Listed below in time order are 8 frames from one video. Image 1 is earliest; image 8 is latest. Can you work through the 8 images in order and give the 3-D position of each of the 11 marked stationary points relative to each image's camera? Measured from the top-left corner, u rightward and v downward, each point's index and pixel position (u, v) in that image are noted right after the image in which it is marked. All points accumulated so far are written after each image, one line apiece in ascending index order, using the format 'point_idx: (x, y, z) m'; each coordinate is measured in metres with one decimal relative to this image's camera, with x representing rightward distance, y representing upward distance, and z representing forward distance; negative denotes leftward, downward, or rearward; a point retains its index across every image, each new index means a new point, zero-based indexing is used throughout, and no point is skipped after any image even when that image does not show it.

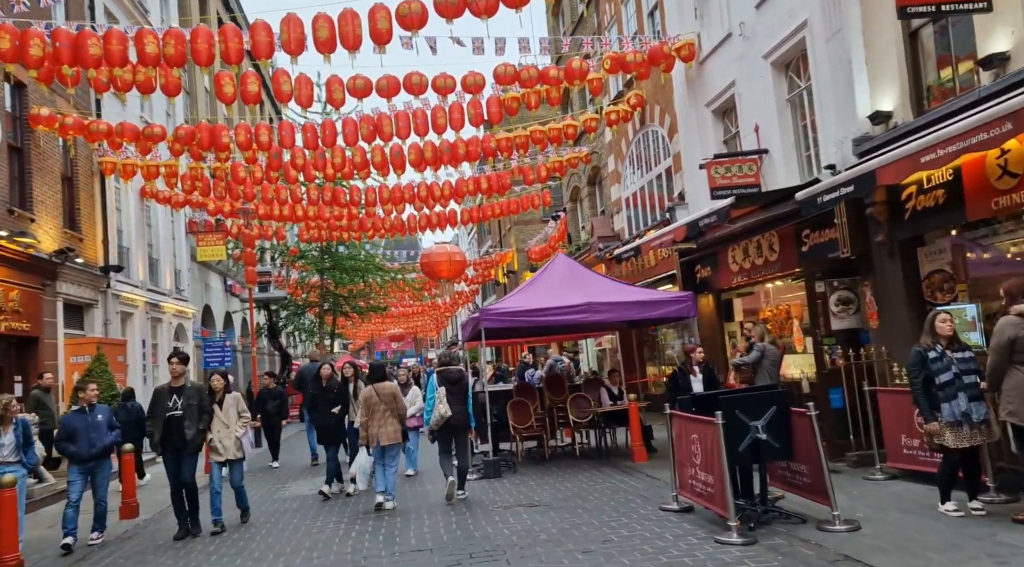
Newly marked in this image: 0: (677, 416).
0: (+1.4, -1.1, +7.6) m
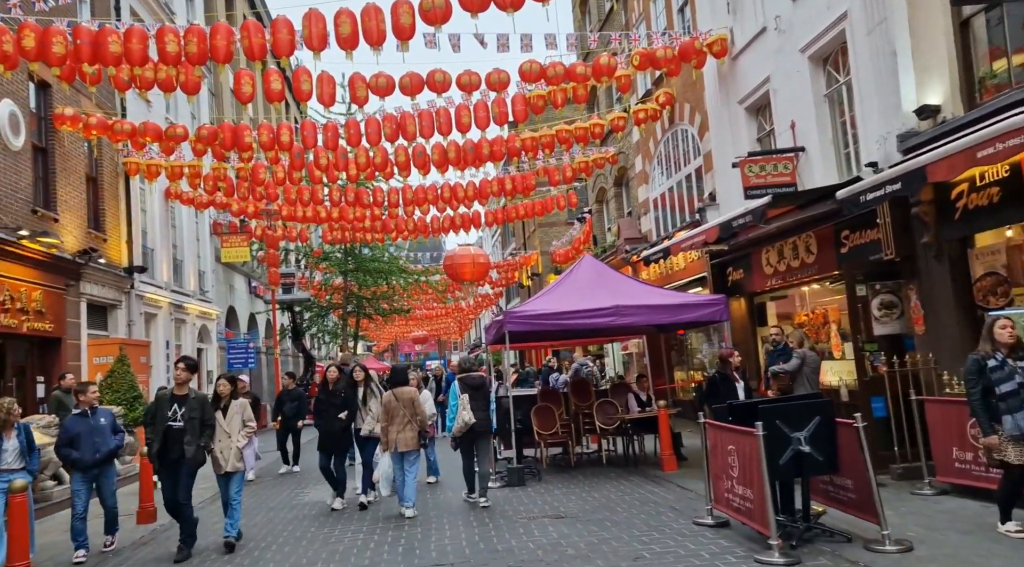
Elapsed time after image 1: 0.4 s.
0: (+1.6, -1.1, +7.1) m
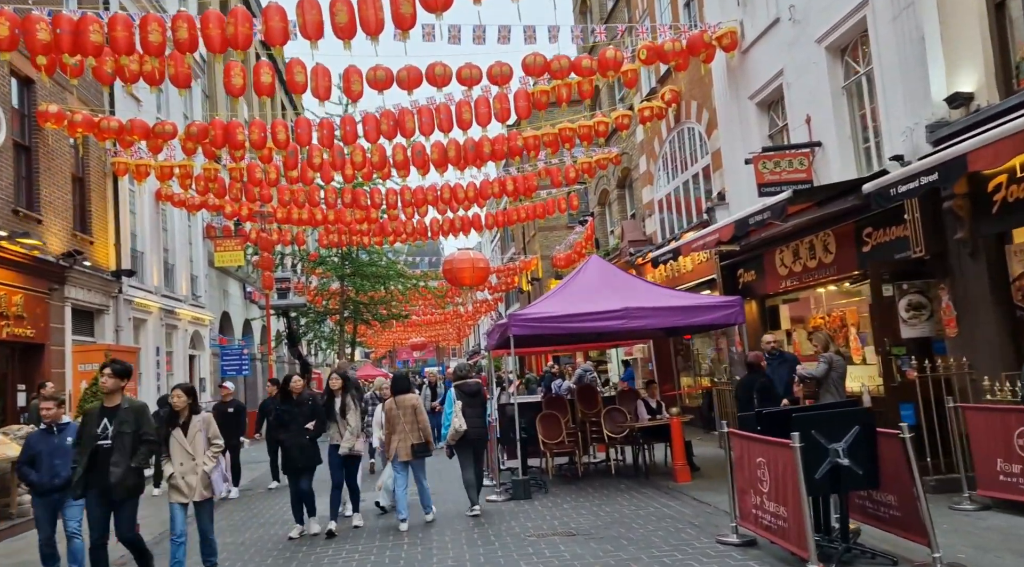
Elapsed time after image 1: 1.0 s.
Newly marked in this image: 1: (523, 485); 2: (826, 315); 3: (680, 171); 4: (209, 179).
0: (+1.7, -1.1, +6.6) m
1: (+0.1, -2.3, +10.3) m
2: (+4.1, -0.4, +11.9) m
3: (+3.3, +2.2, +17.7) m
4: (-5.7, +2.0, +17.2) m
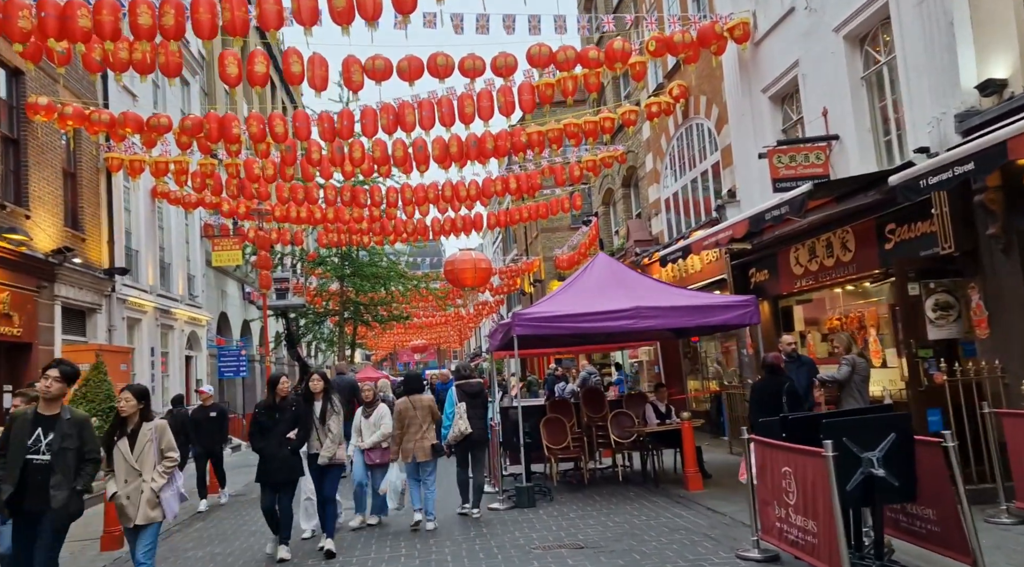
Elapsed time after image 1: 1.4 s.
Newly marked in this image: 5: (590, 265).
0: (+1.7, -1.1, +6.1) m
1: (+0.2, -2.3, +9.8) m
2: (+4.2, -0.4, +11.4) m
3: (+3.4, +2.2, +17.2) m
4: (-5.7, +2.0, +16.7) m
5: (+1.0, +0.2, +11.4) m
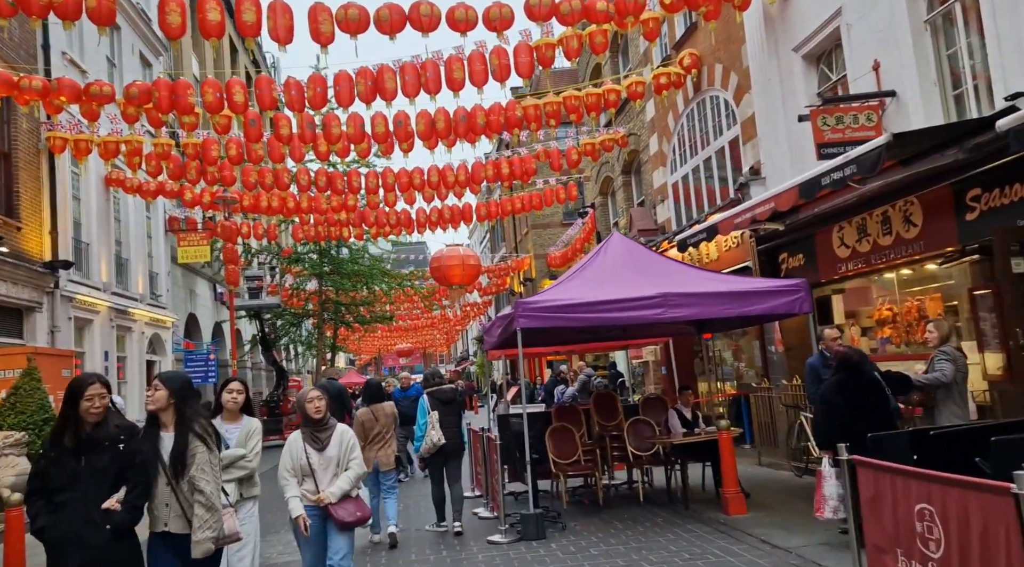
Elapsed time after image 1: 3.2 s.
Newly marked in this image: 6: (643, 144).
0: (+1.8, -0.9, +4.4) m
1: (+0.2, -2.1, +8.1) m
2: (+4.2, -0.2, +9.8) m
3: (+3.2, +2.4, +15.5) m
4: (-5.8, +2.1, +14.9) m
5: (+1.0, +0.4, +9.7) m
6: (+2.7, +2.9, +18.6) m
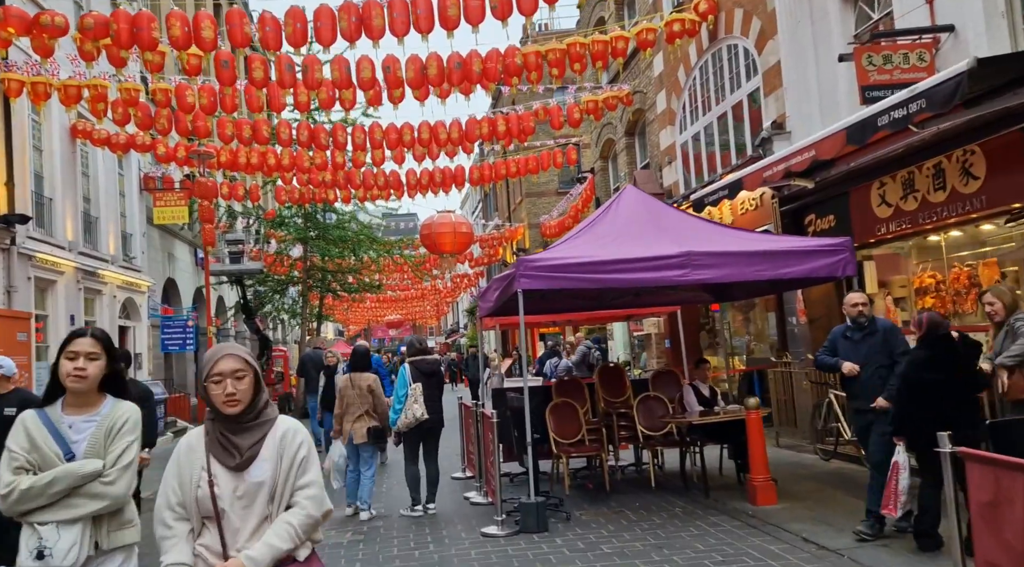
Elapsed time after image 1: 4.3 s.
0: (+1.8, -0.7, +3.3) m
1: (+0.2, -1.8, +7.0) m
2: (+4.2, +0.1, +8.7) m
3: (+3.2, +2.9, +14.4) m
4: (-5.8, +2.7, +13.6) m
5: (+1.0, +0.8, +8.5) m
6: (+2.7, +3.5, +17.4) m
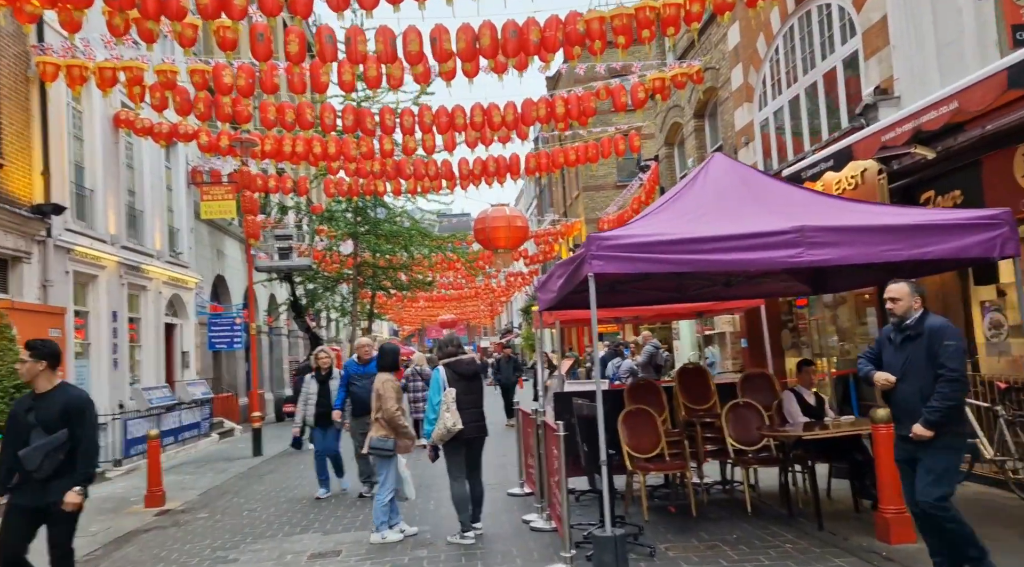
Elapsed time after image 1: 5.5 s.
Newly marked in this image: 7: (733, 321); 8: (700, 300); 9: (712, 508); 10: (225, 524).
0: (+2.0, -0.5, +1.9) m
1: (+0.6, -1.6, +5.7) m
2: (+4.7, +0.2, +7.1) m
3: (+4.1, +3.0, +12.8) m
4: (-5.0, +2.8, +12.6) m
5: (+1.5, +0.9, +7.2) m
6: (+3.7, +3.6, +15.9) m
7: (+3.9, -0.6, +15.8) m
8: (+1.9, -0.2, +9.2) m
9: (+1.7, -1.9, +7.4) m
10: (-2.8, -2.4, +8.9) m
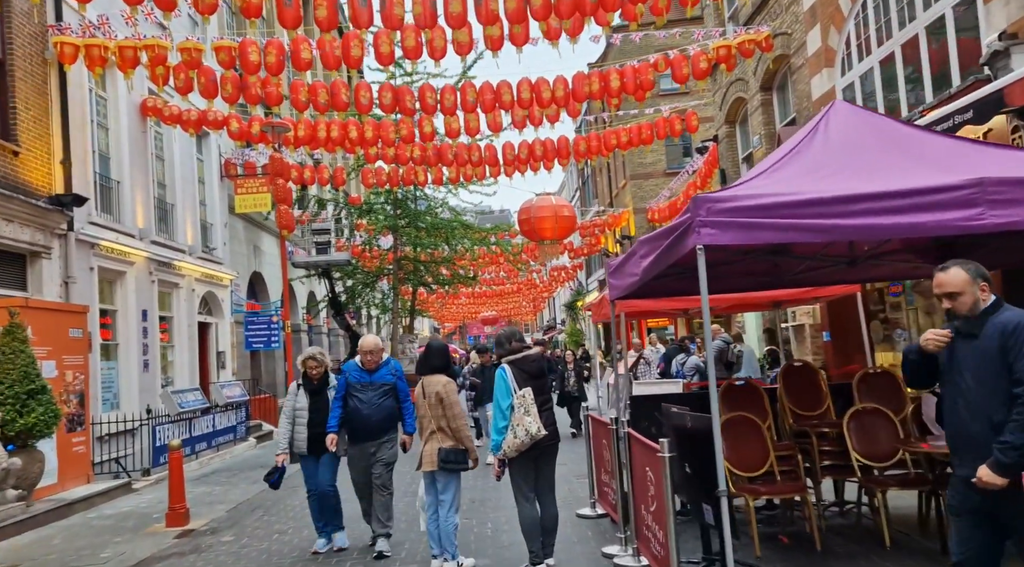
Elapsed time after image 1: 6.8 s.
0: (+2.3, -0.4, +0.5) m
1: (+1.1, -1.5, +4.4) m
2: (+5.2, +0.4, +5.6) m
3: (+4.8, +3.2, +11.4) m
4: (-4.3, +2.9, +11.5) m
5: (+2.0, +1.1, +5.8) m
6: (+4.6, +3.8, +14.4) m
7: (+4.7, -0.4, +14.4) m
8: (+2.5, 0.0, +7.8) m
9: (+2.2, -1.7, +6.1) m
10: (-2.2, -2.3, +7.7) m
